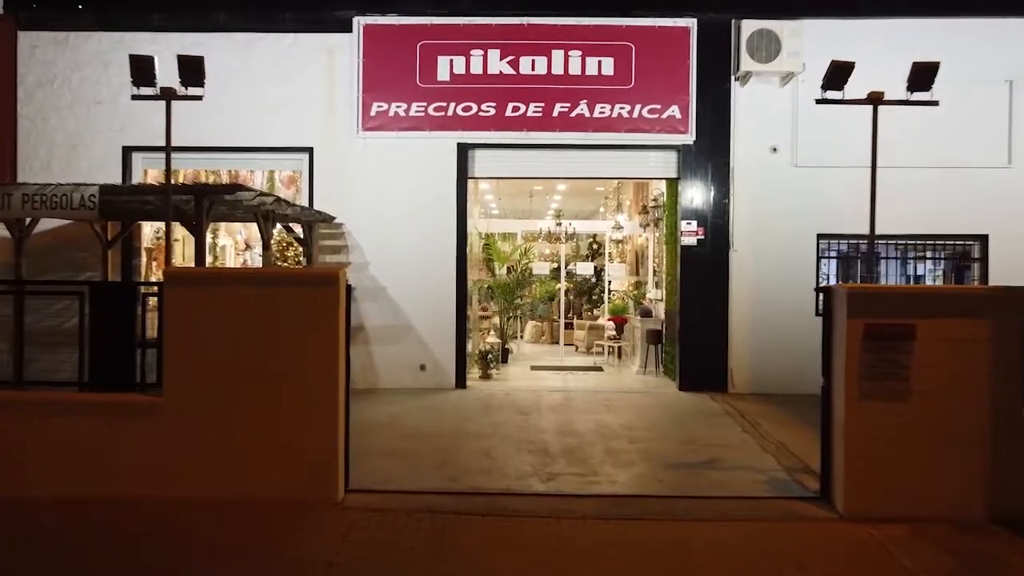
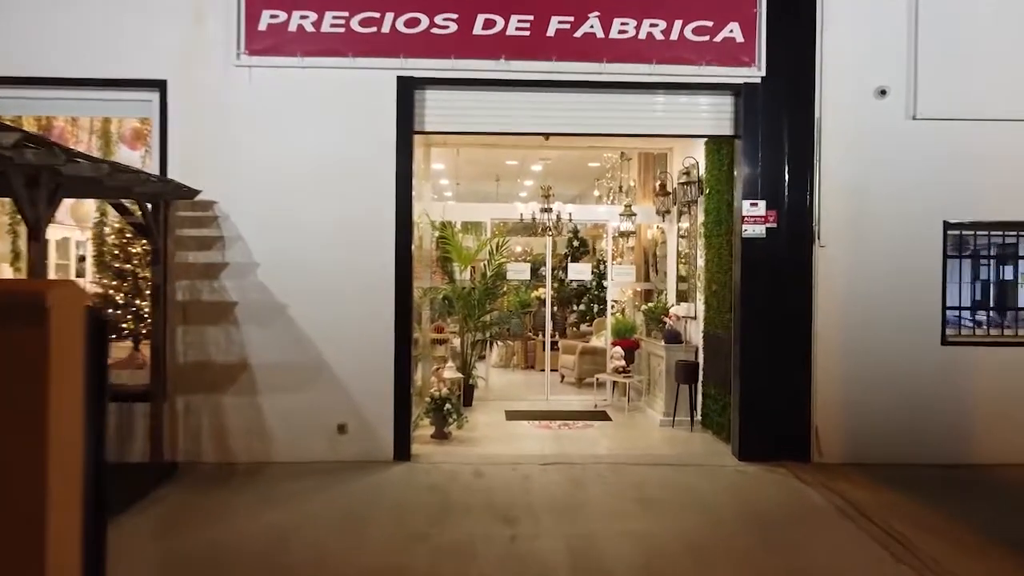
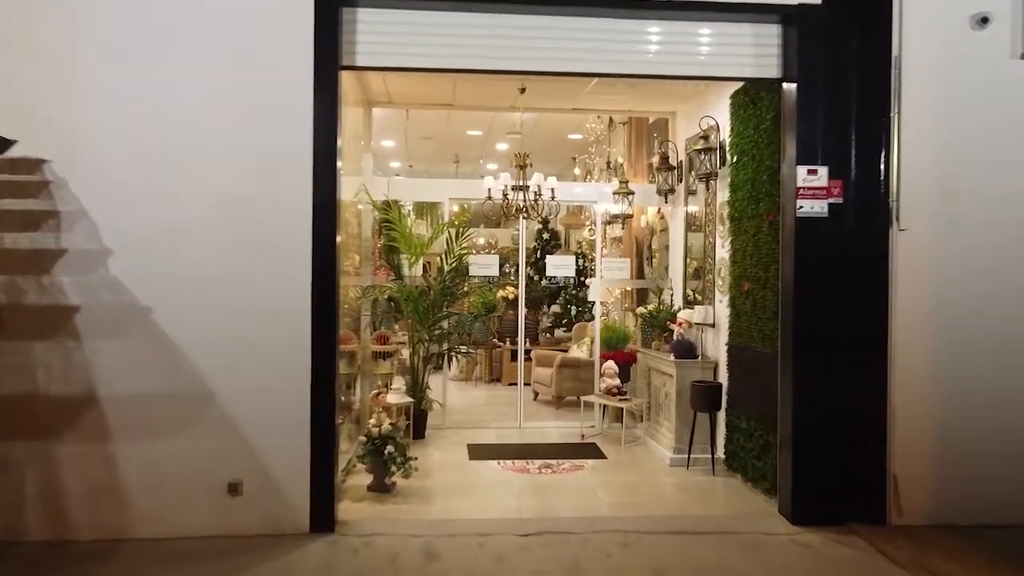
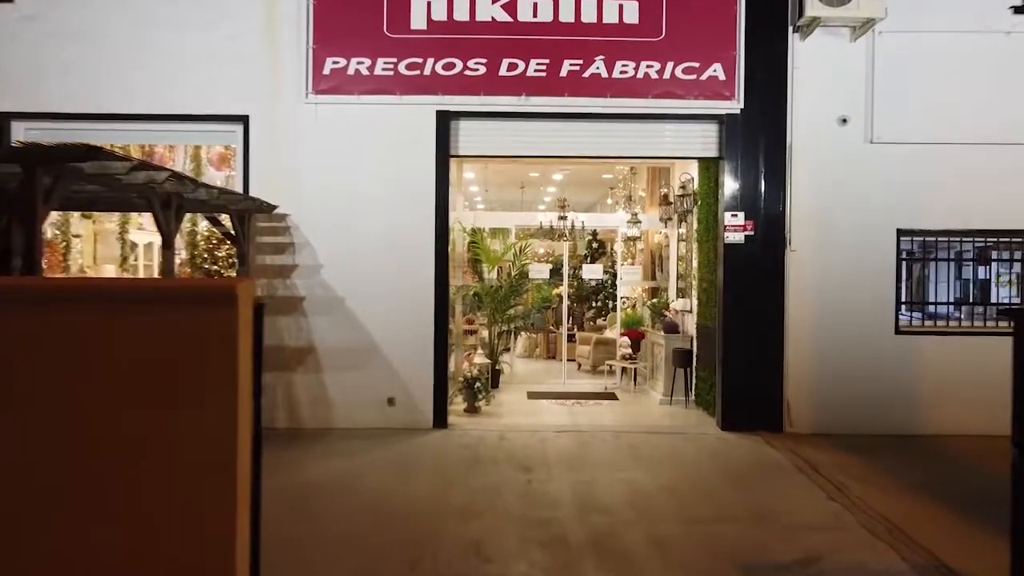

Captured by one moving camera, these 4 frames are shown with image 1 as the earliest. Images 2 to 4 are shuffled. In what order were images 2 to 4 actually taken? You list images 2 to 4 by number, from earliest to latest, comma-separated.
4, 2, 3
